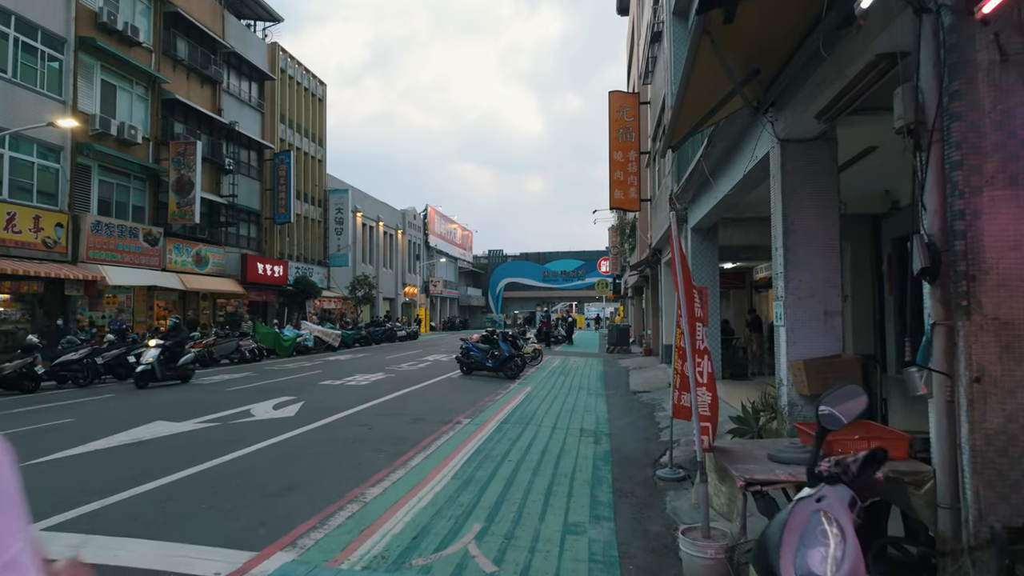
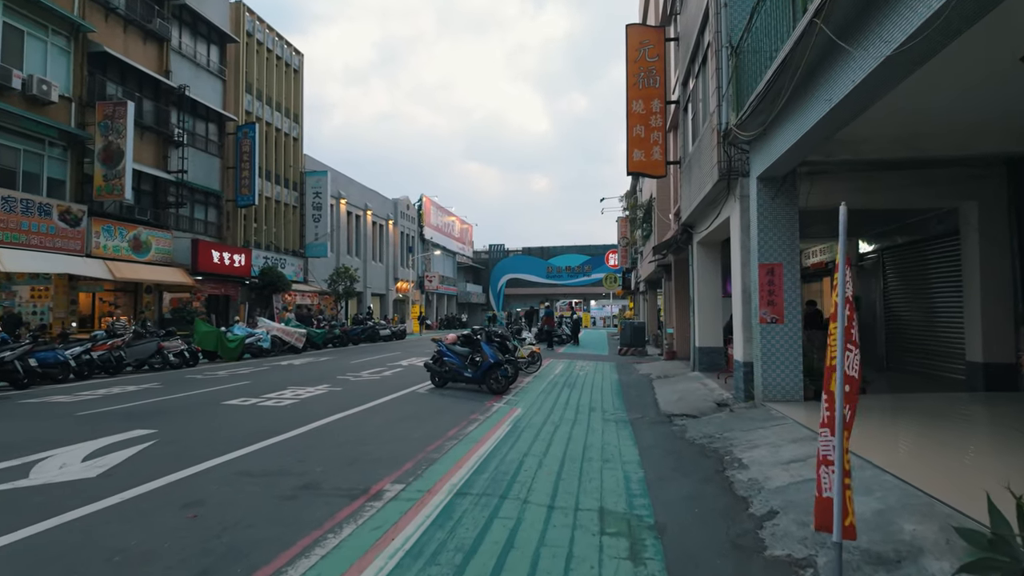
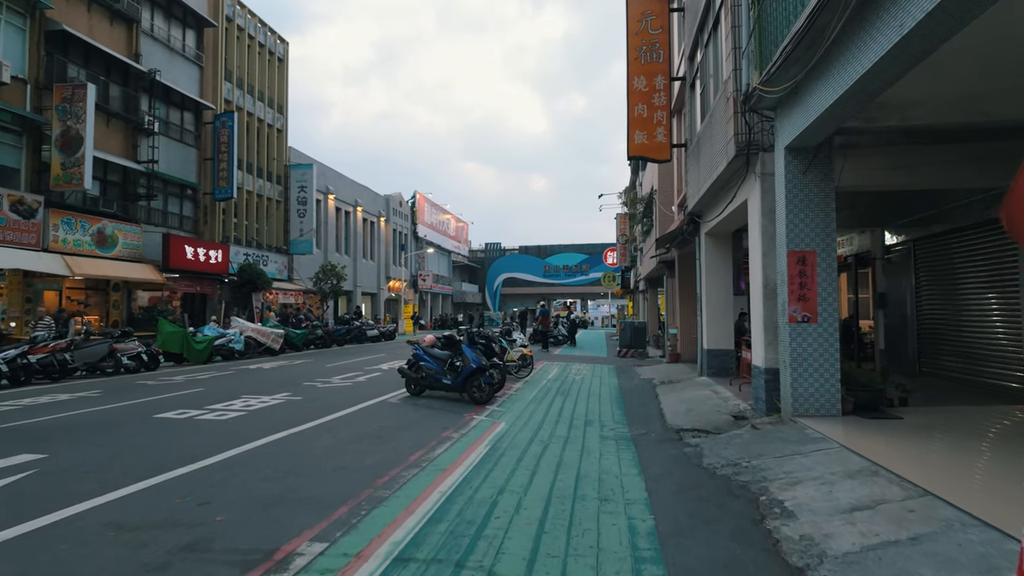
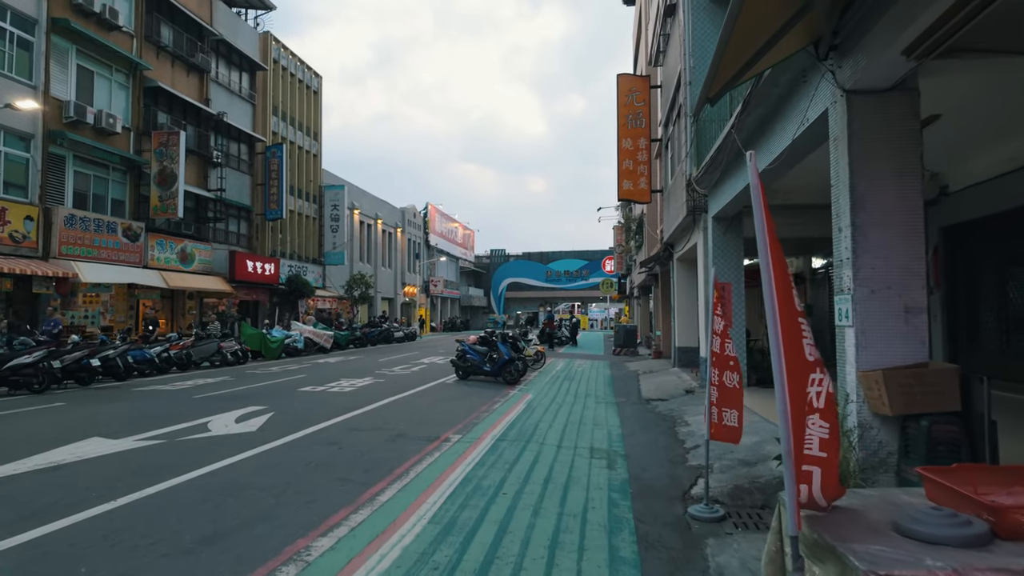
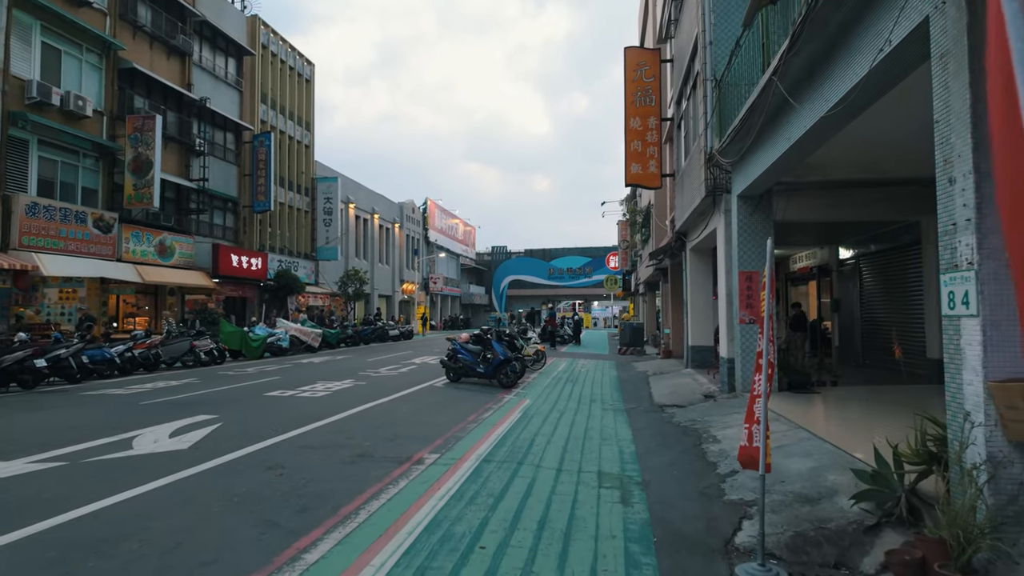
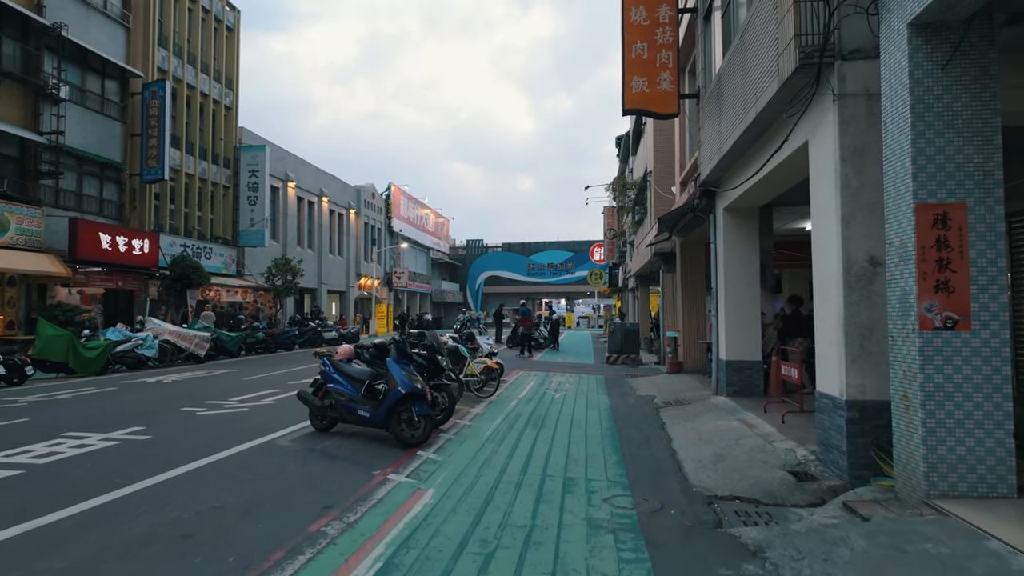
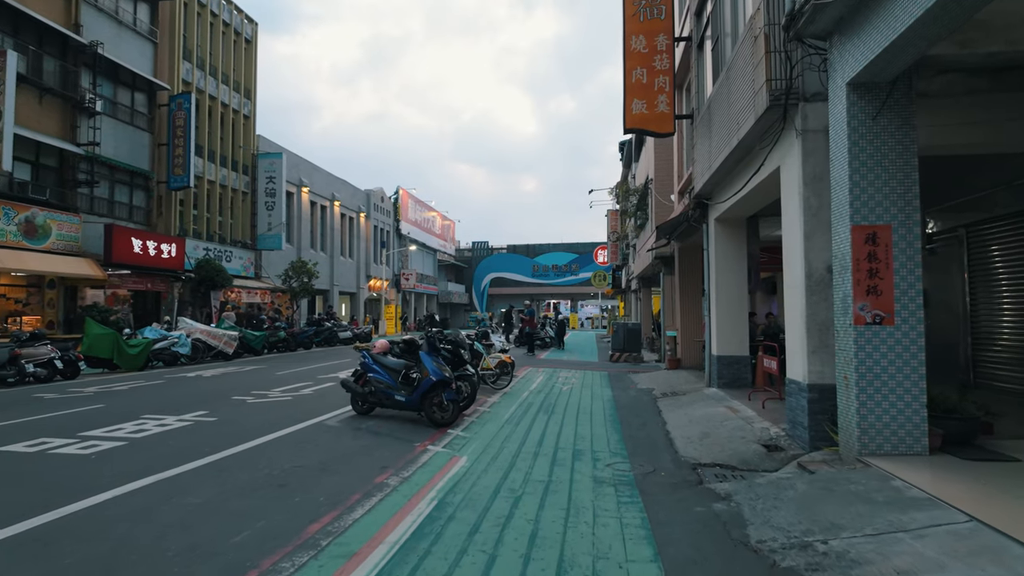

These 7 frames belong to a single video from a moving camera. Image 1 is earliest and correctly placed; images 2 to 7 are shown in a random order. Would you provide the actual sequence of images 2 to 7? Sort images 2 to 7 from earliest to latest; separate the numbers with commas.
4, 5, 2, 3, 7, 6
